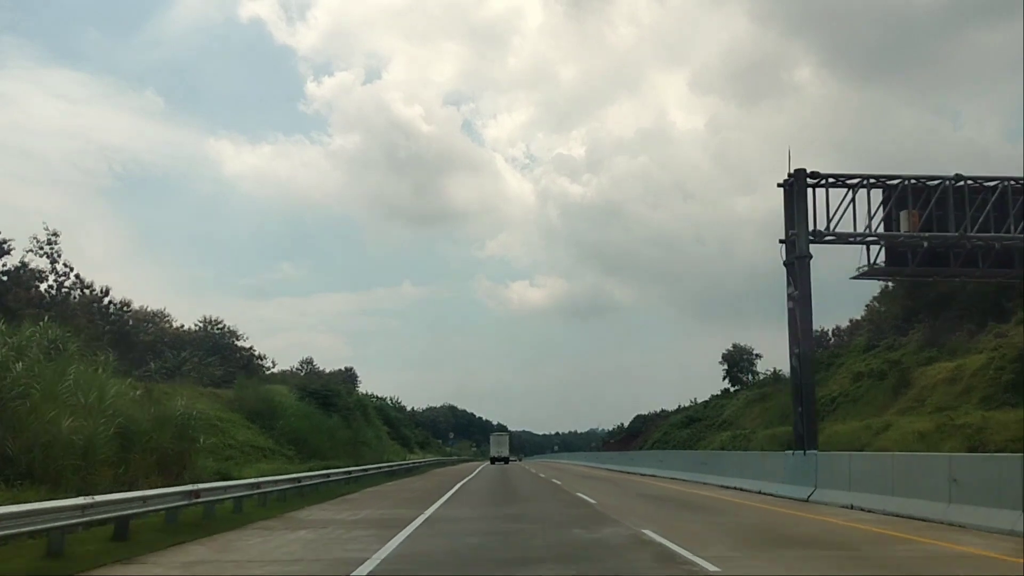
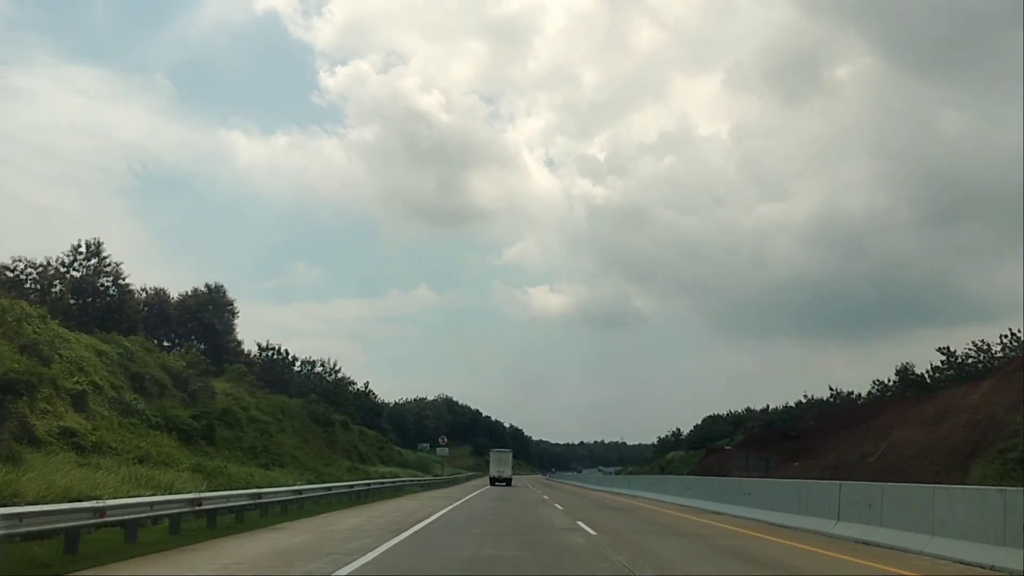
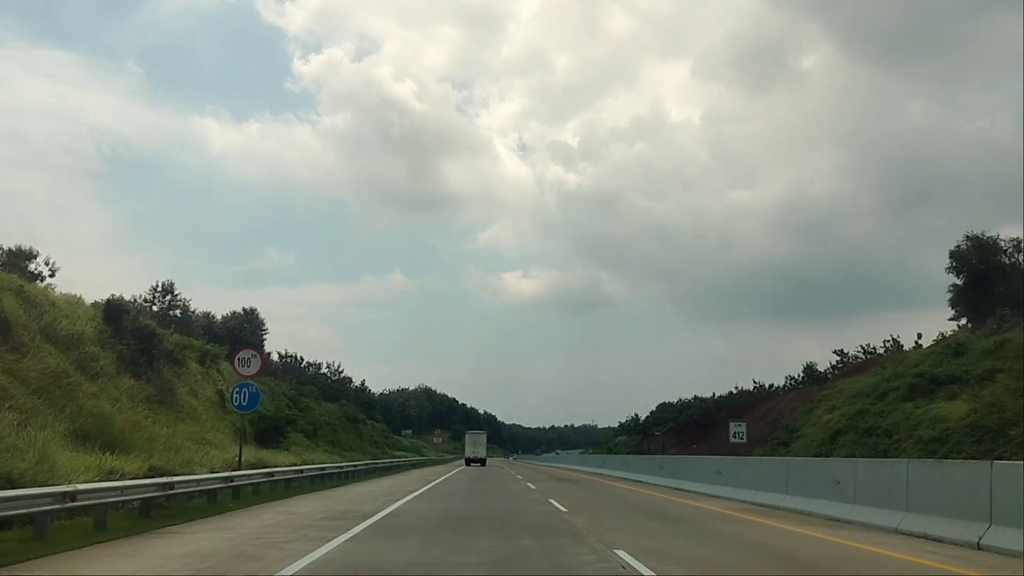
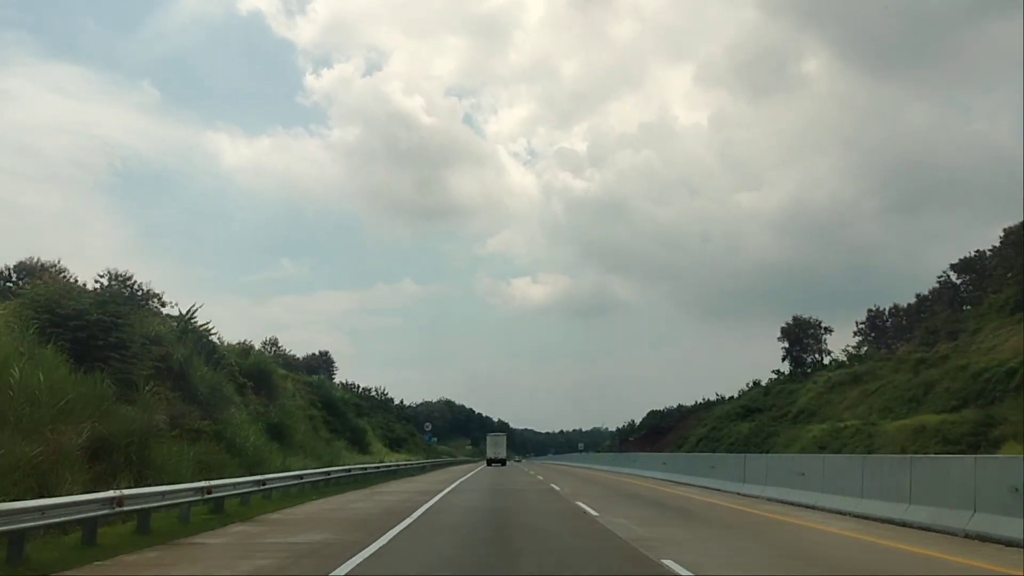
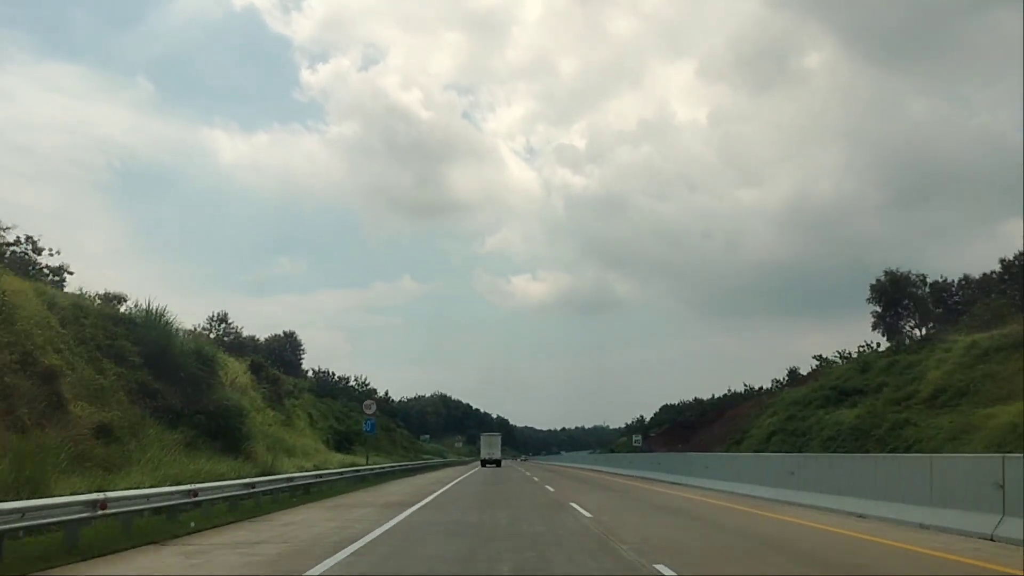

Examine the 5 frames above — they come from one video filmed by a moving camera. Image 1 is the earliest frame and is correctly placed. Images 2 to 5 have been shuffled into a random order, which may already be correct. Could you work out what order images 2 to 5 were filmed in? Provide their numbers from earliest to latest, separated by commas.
4, 5, 3, 2
